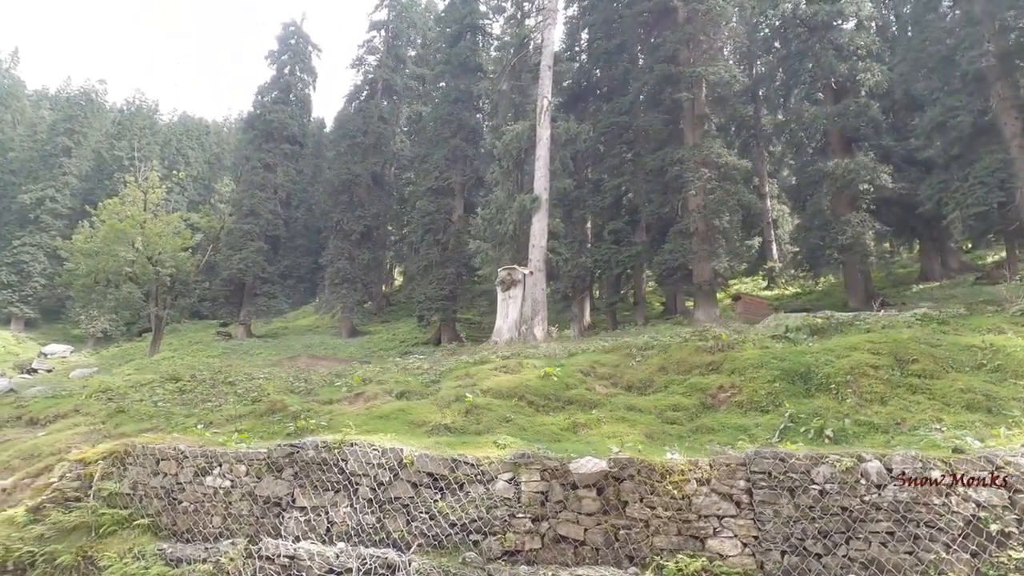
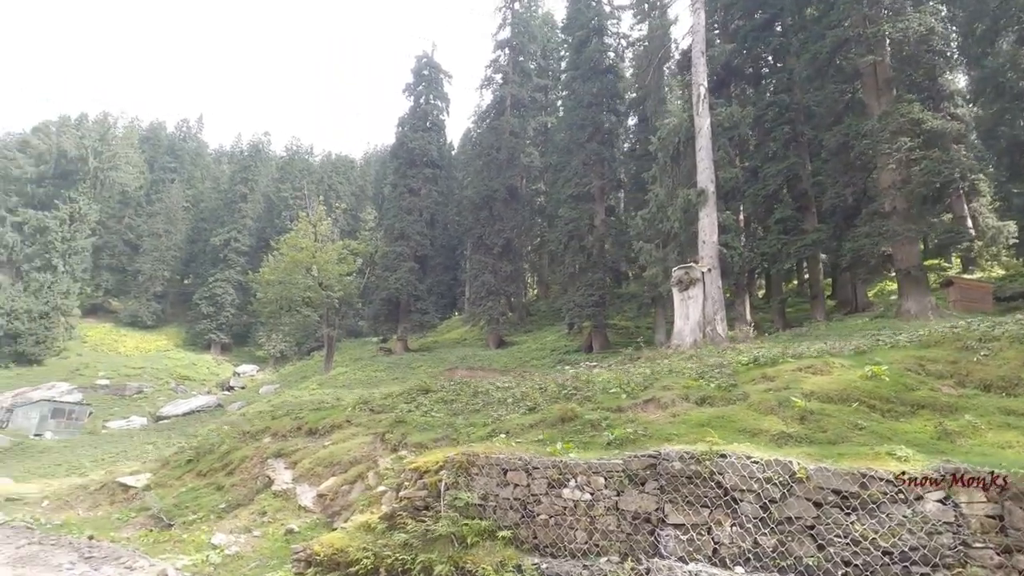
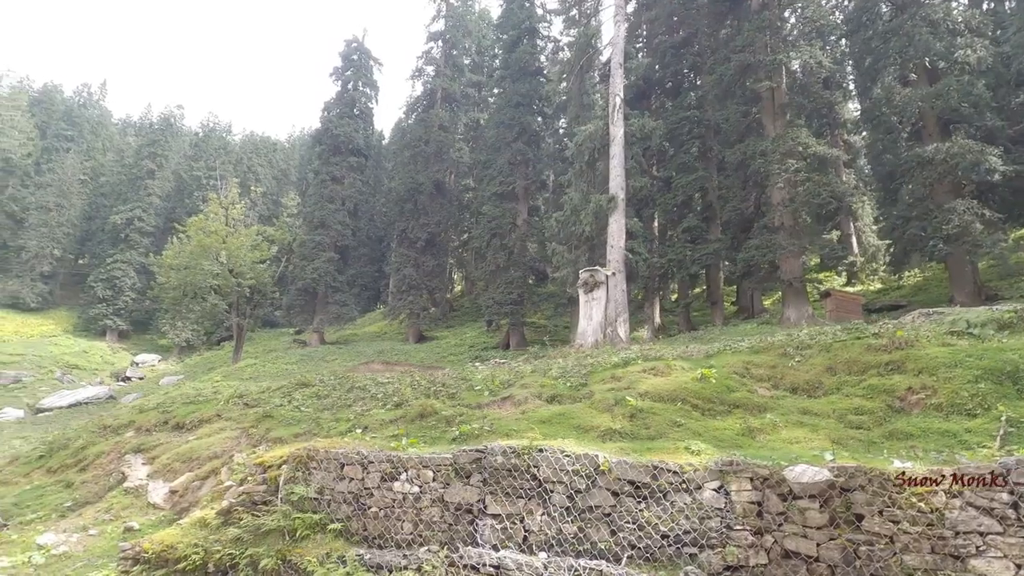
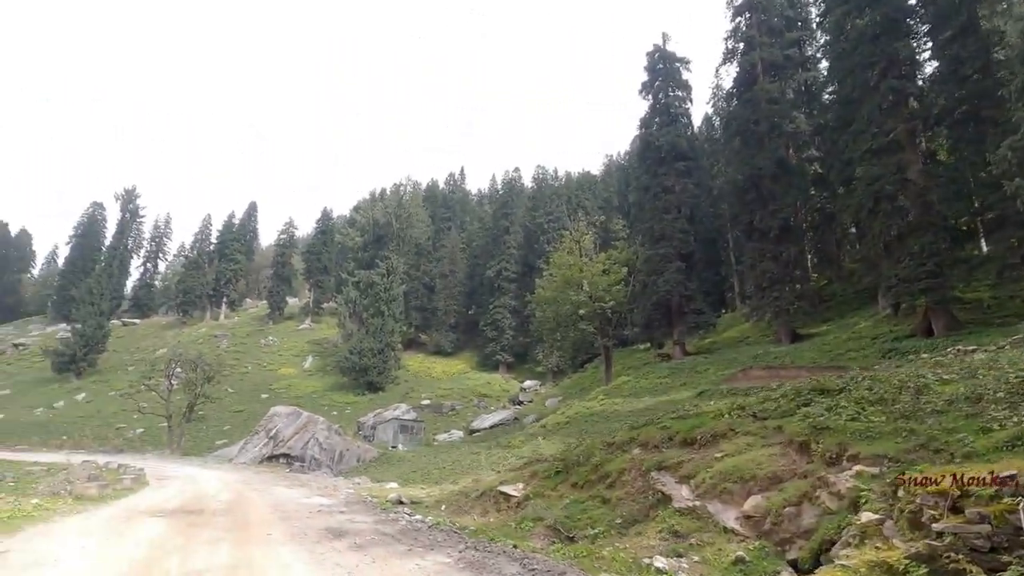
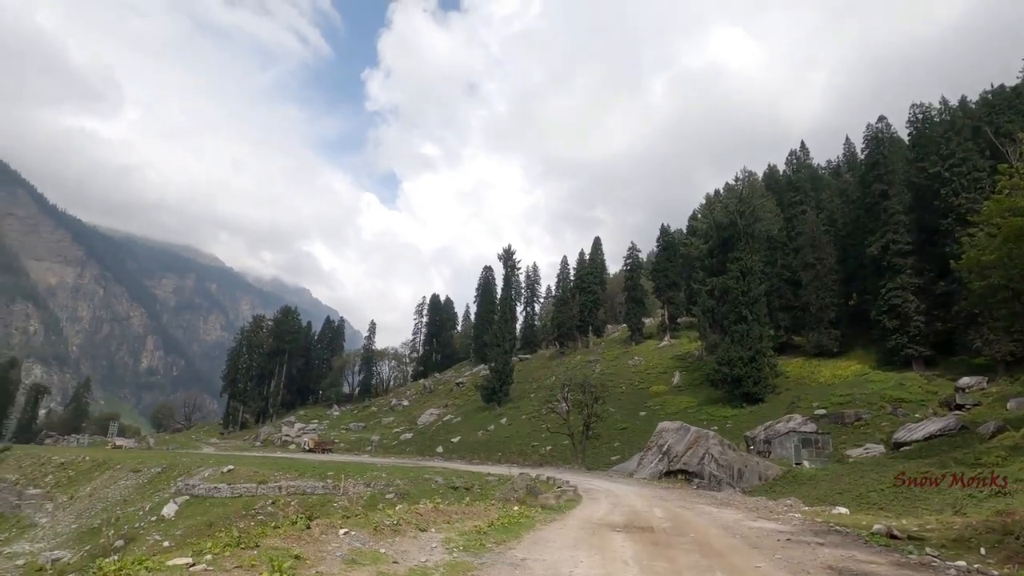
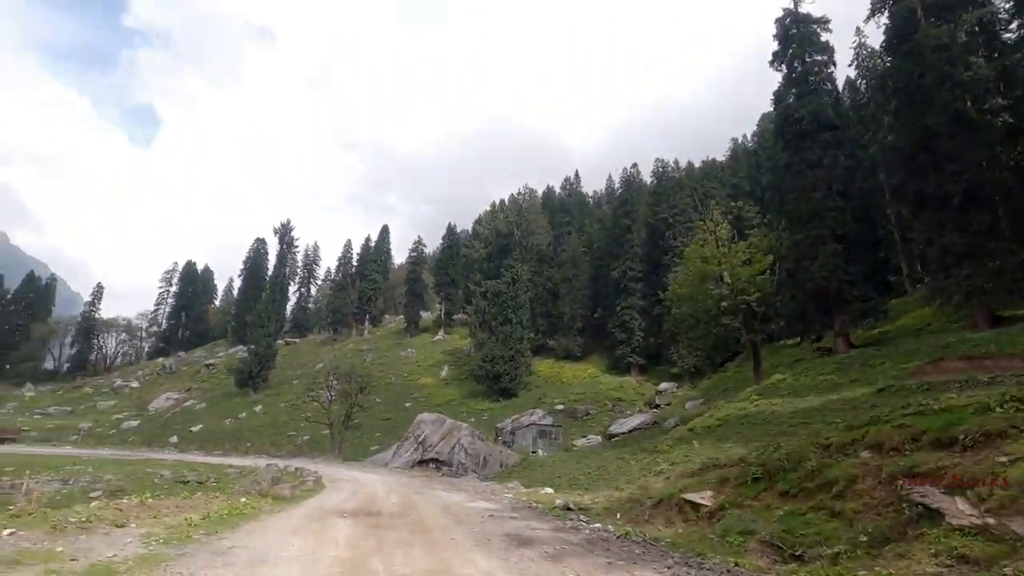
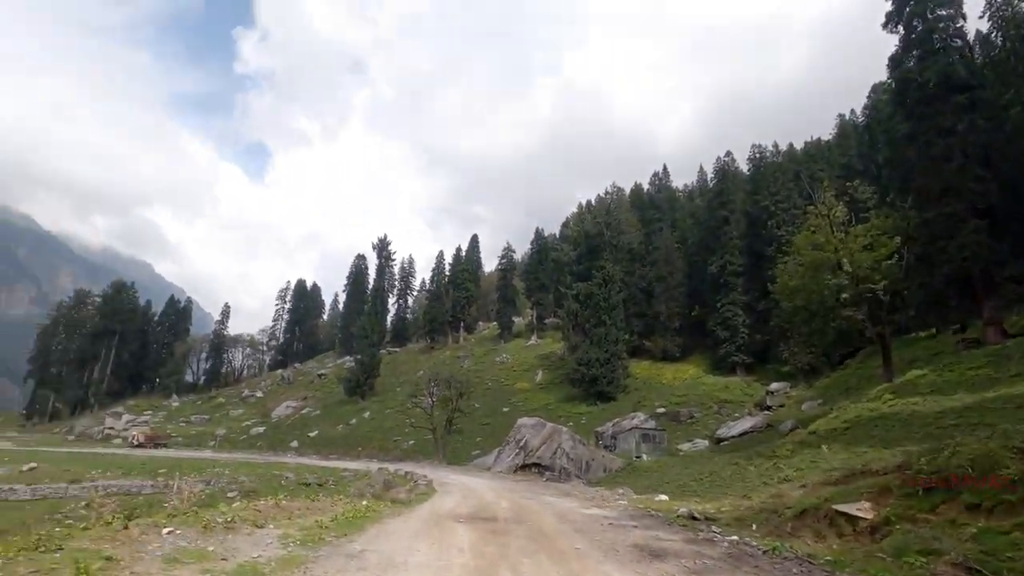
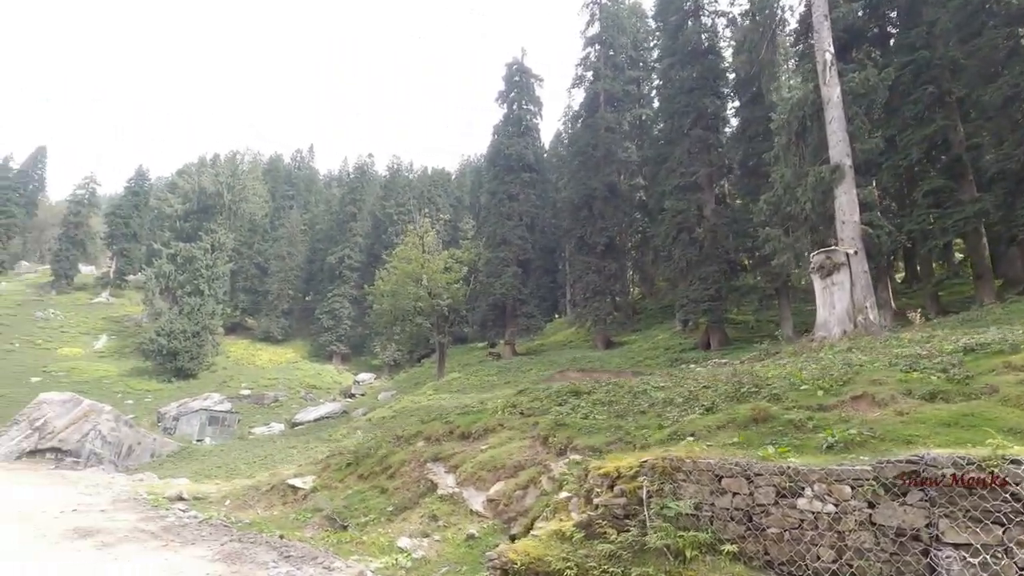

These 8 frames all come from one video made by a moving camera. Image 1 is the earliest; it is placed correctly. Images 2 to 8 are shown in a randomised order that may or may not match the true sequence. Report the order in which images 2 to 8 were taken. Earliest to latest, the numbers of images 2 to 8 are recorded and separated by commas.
3, 2, 8, 4, 6, 7, 5
